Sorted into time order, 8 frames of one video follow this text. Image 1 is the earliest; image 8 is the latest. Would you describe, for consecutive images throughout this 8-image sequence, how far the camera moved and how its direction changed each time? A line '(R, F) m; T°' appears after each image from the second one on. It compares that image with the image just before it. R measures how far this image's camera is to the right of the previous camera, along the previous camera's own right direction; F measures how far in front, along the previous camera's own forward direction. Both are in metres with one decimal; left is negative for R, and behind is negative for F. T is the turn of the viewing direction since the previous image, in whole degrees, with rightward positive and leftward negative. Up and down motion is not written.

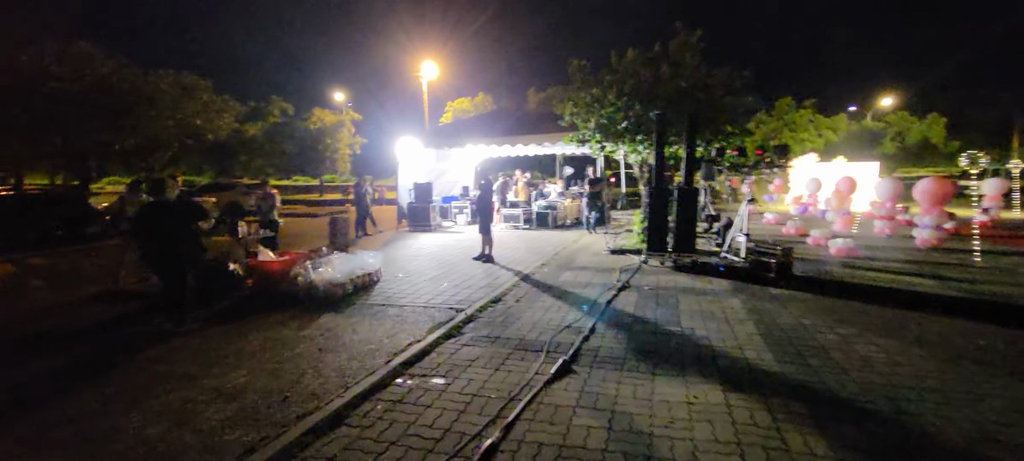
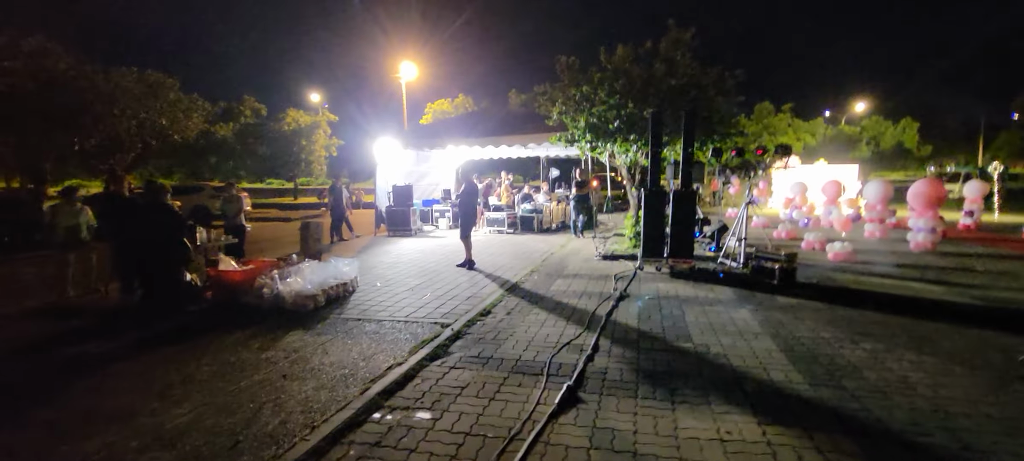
(-0.1, +0.7) m; +2°
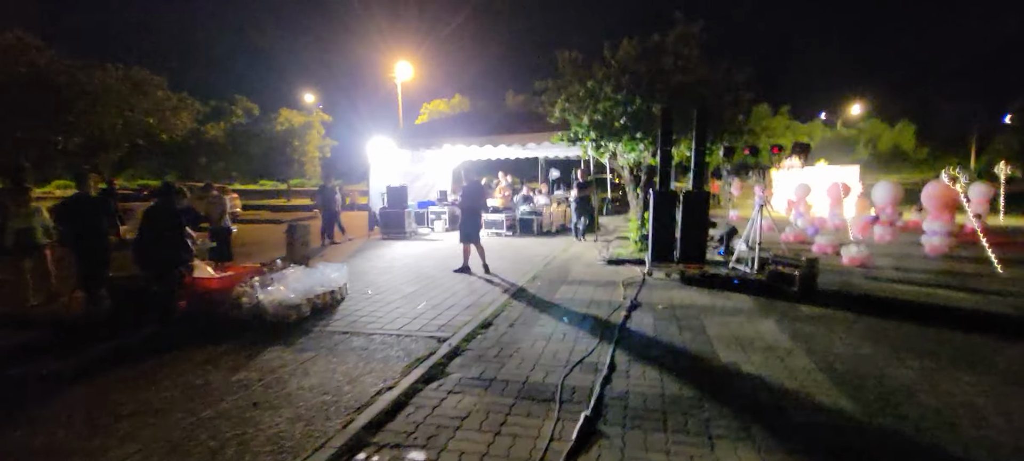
(-0.1, +0.6) m; +1°
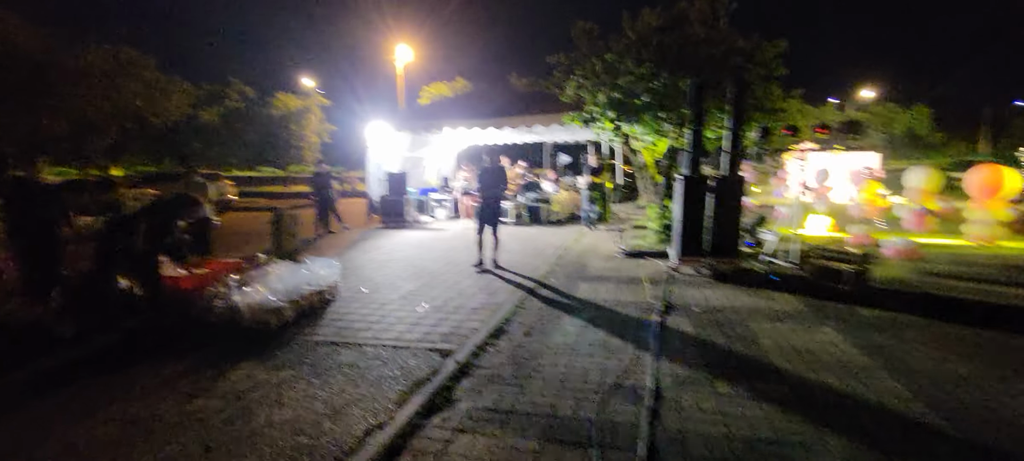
(-0.2, +0.9) m; 0°
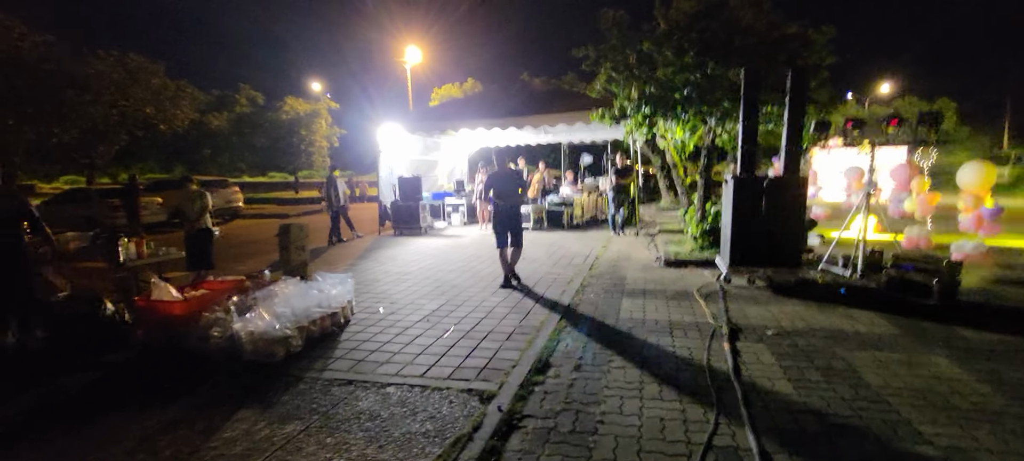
(-0.3, +0.8) m; -1°
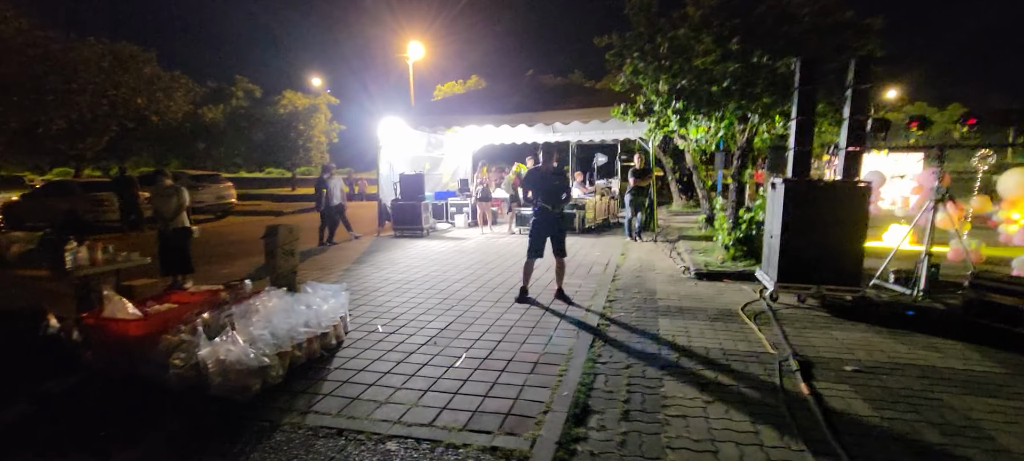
(-0.3, +0.9) m; 0°
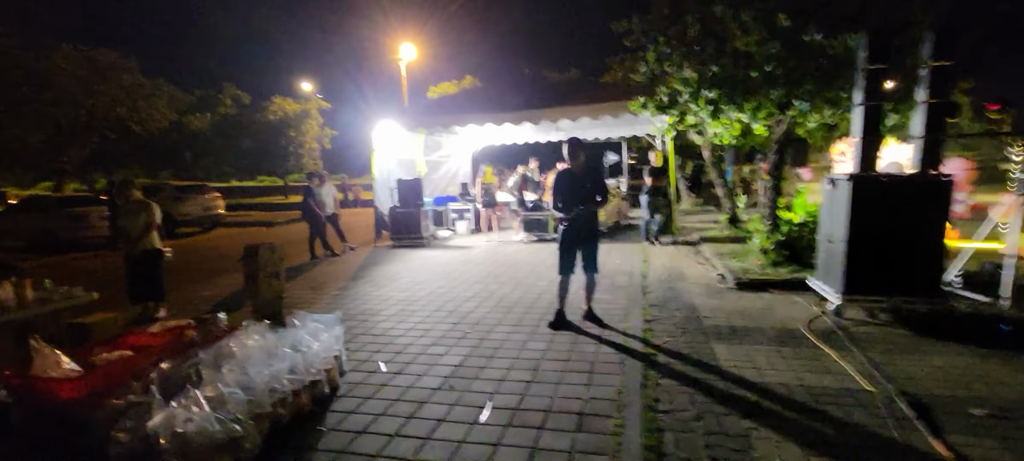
(-0.3, +0.9) m; 0°
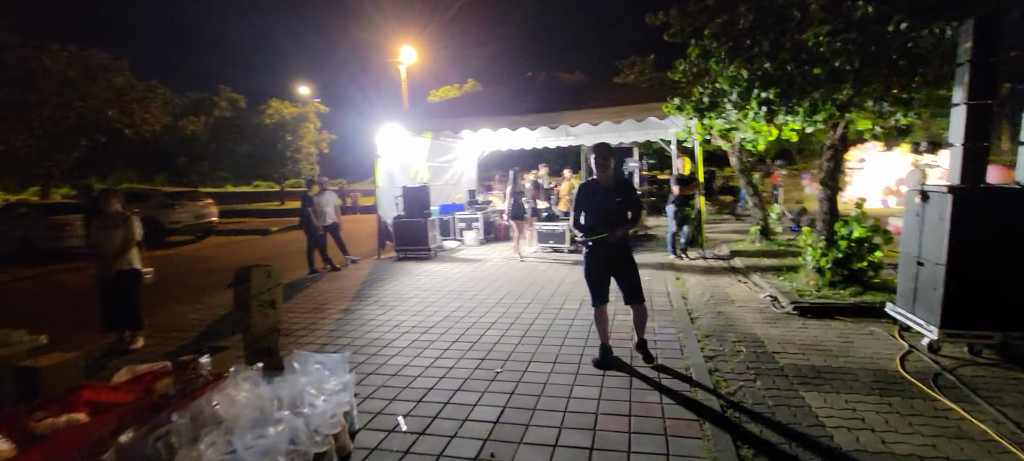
(-0.4, +0.8) m; 0°
